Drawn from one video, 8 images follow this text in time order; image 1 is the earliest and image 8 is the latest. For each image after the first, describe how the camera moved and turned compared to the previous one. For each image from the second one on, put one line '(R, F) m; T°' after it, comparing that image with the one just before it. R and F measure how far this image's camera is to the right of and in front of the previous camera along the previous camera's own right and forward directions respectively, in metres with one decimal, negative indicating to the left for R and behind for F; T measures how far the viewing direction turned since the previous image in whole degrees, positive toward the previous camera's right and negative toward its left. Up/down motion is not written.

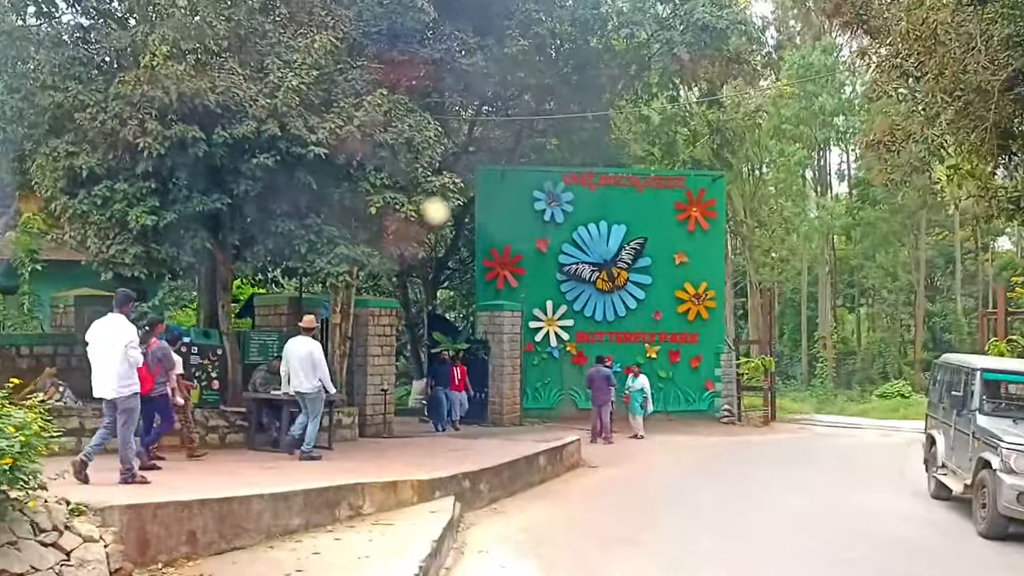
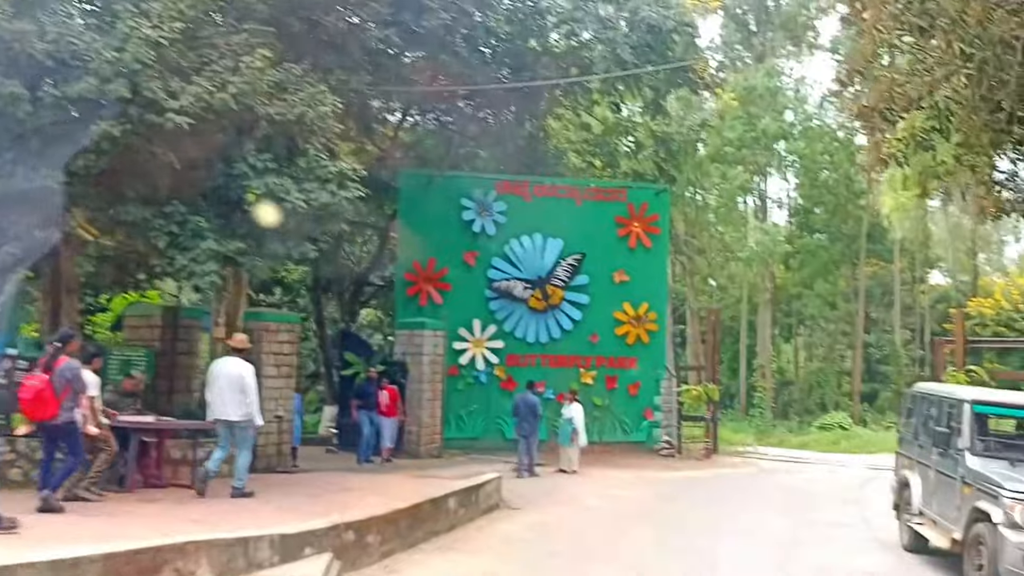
(+0.3, +1.7) m; +4°
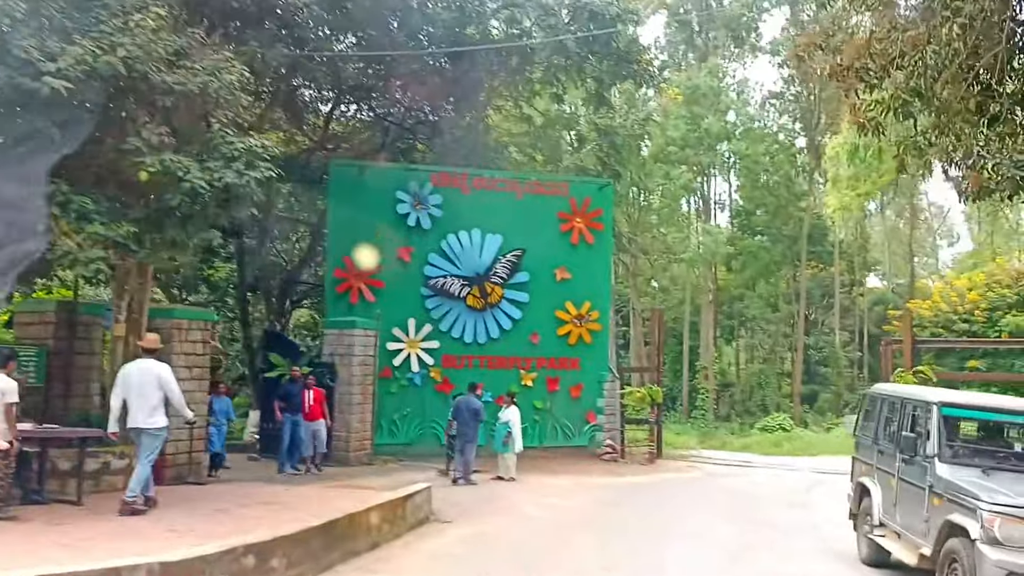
(+0.1, +0.8) m; +3°
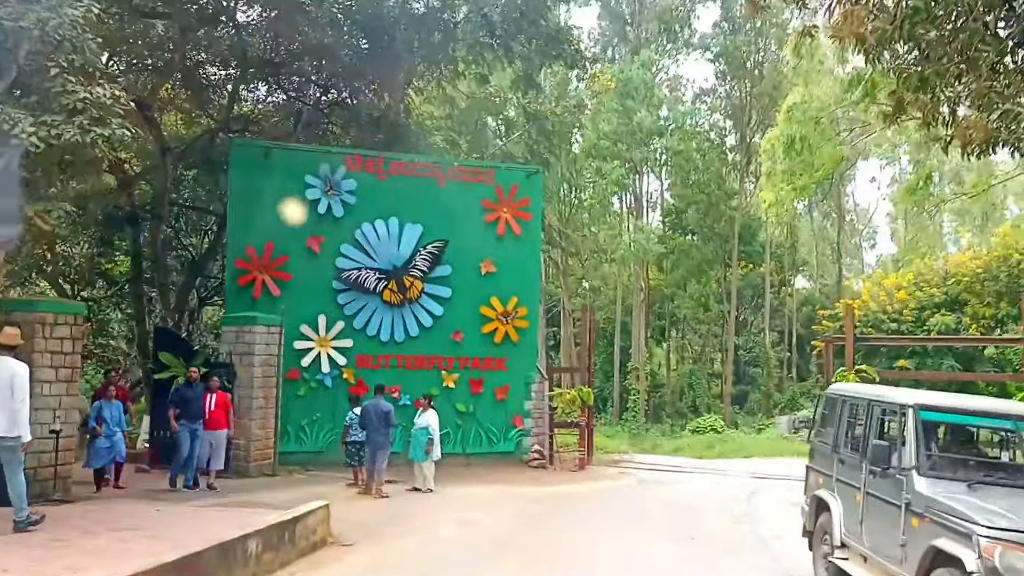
(+0.2, +1.2) m; +4°
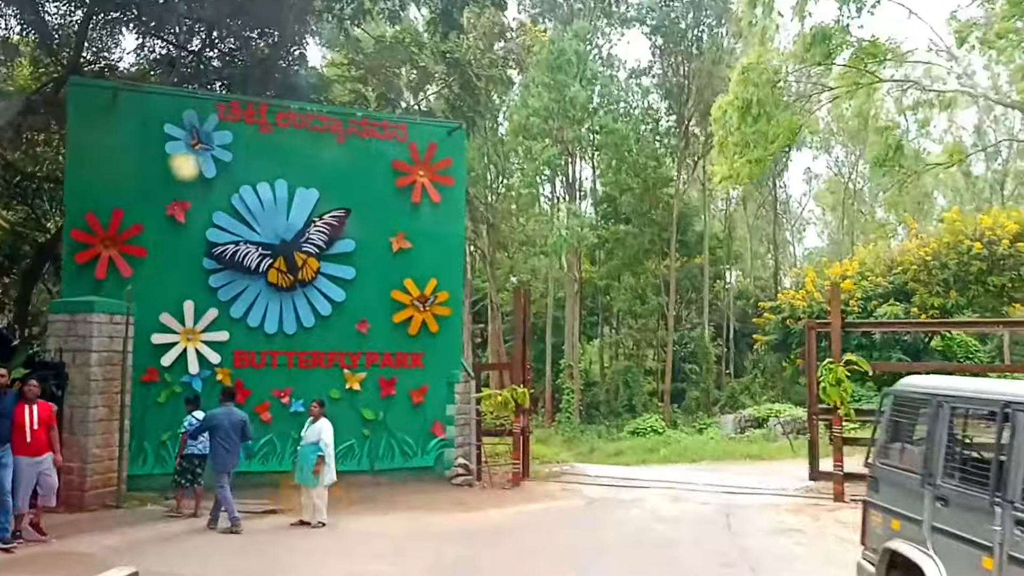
(+0.1, +2.9) m; +4°
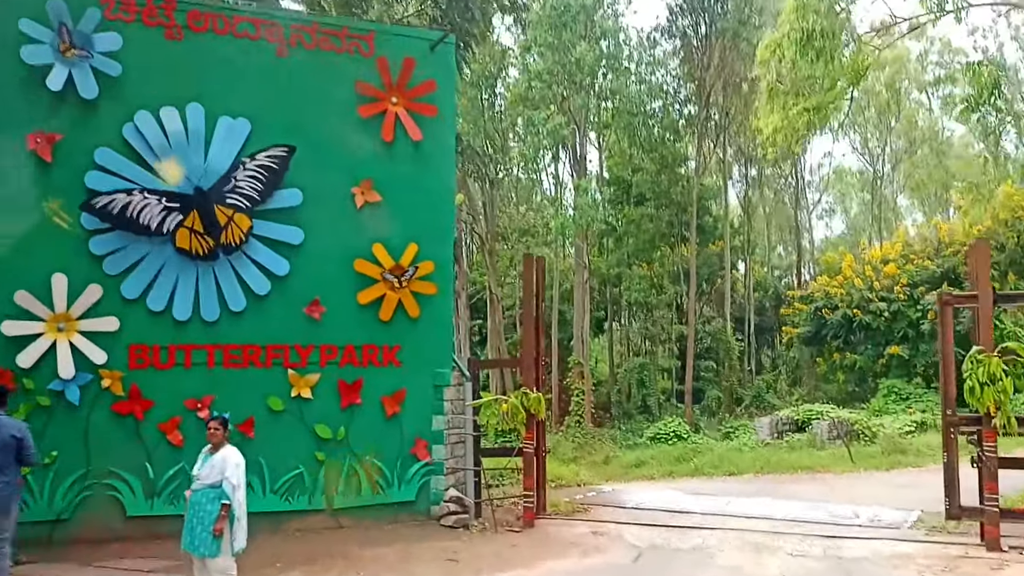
(-0.1, +3.6) m; 0°
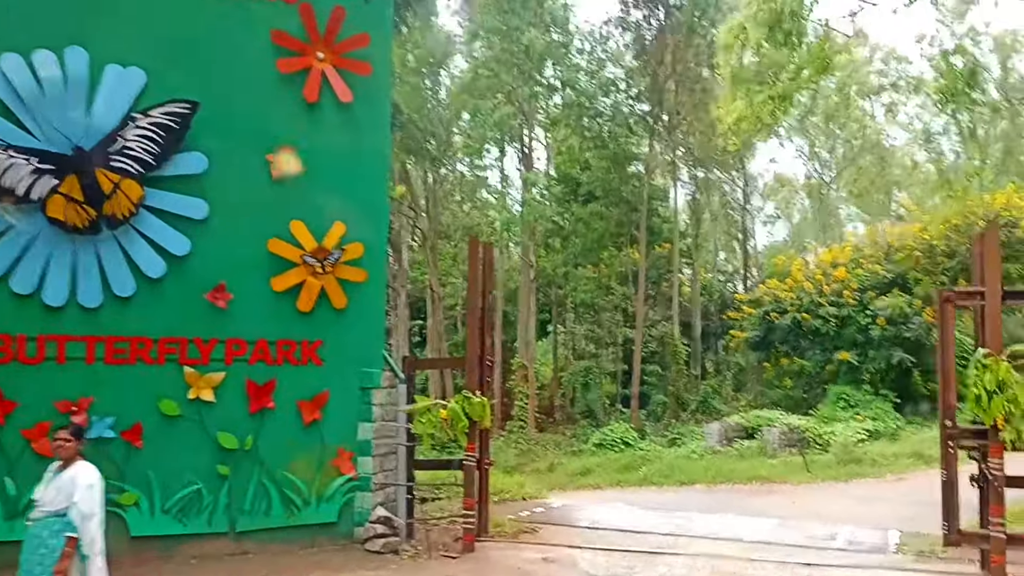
(0.0, +1.3) m; +4°
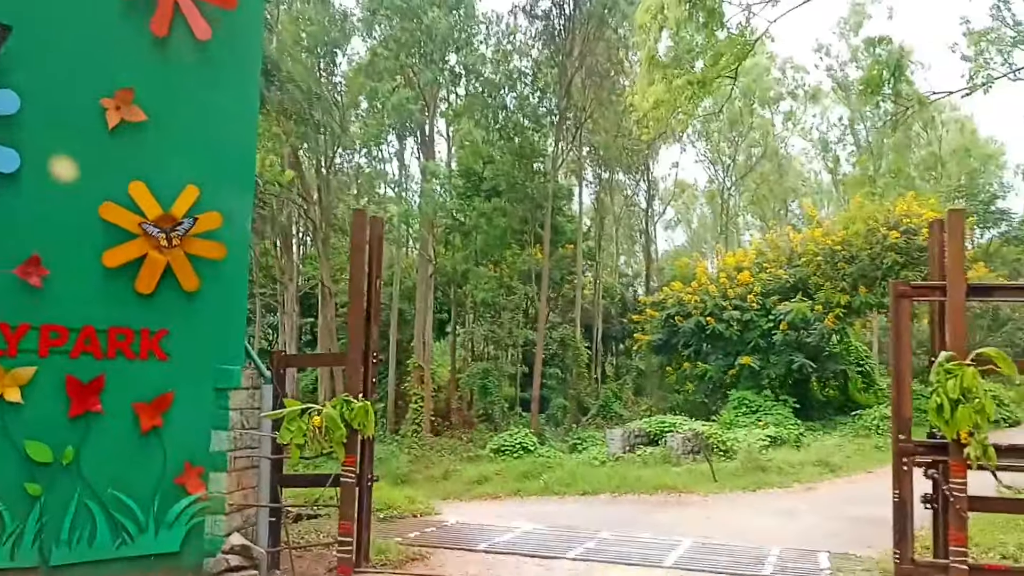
(+0.1, +1.3) m; +6°
